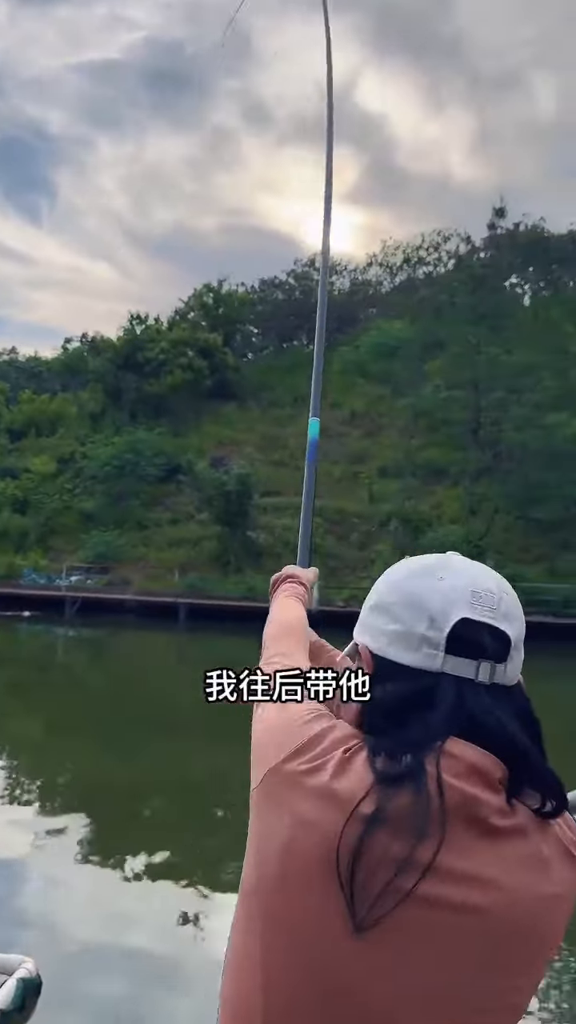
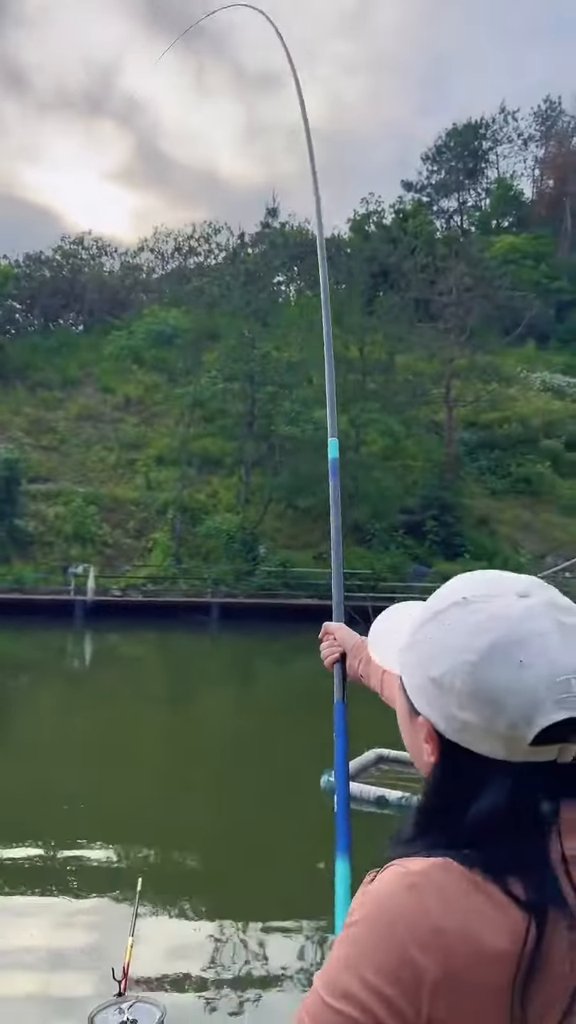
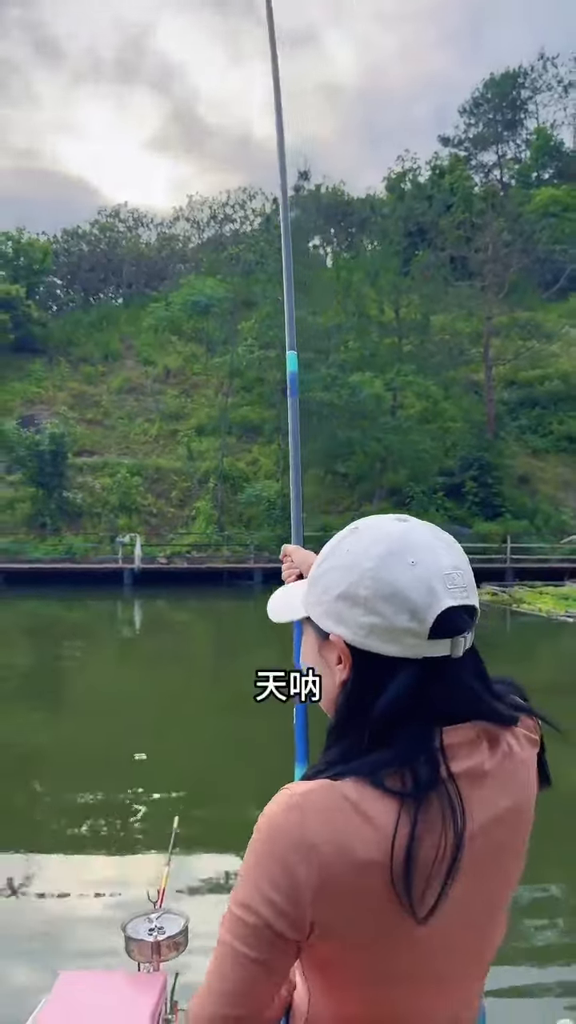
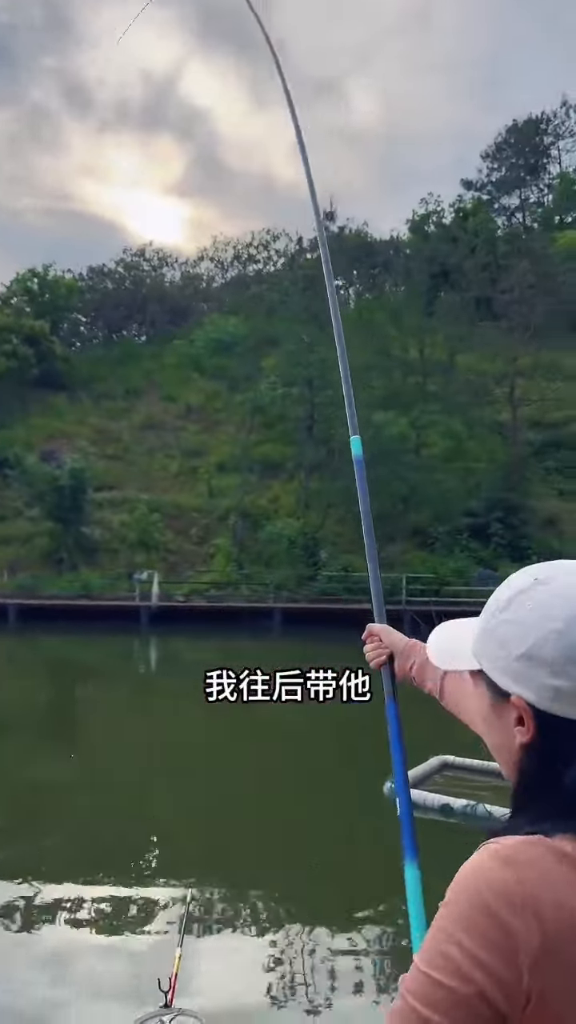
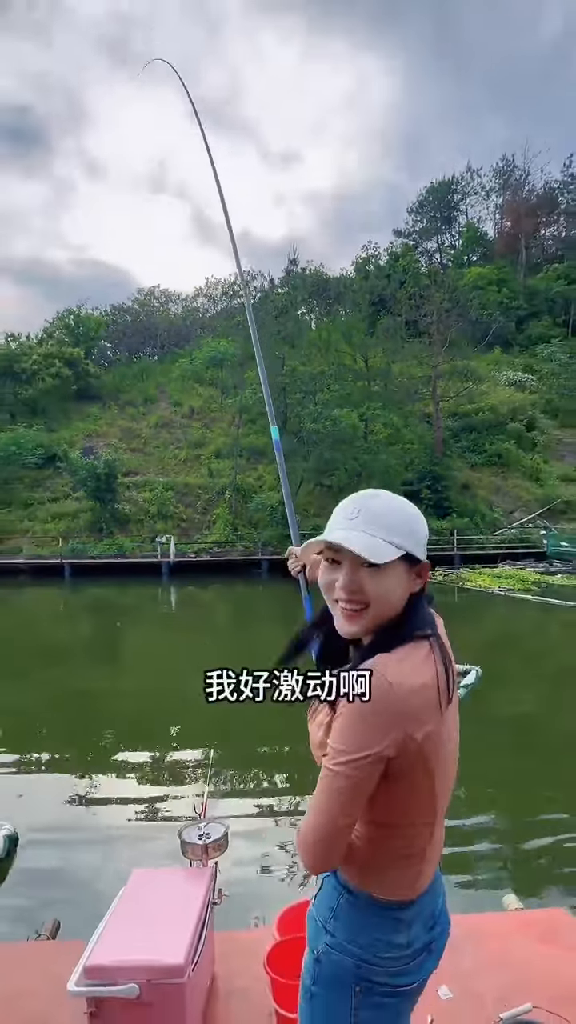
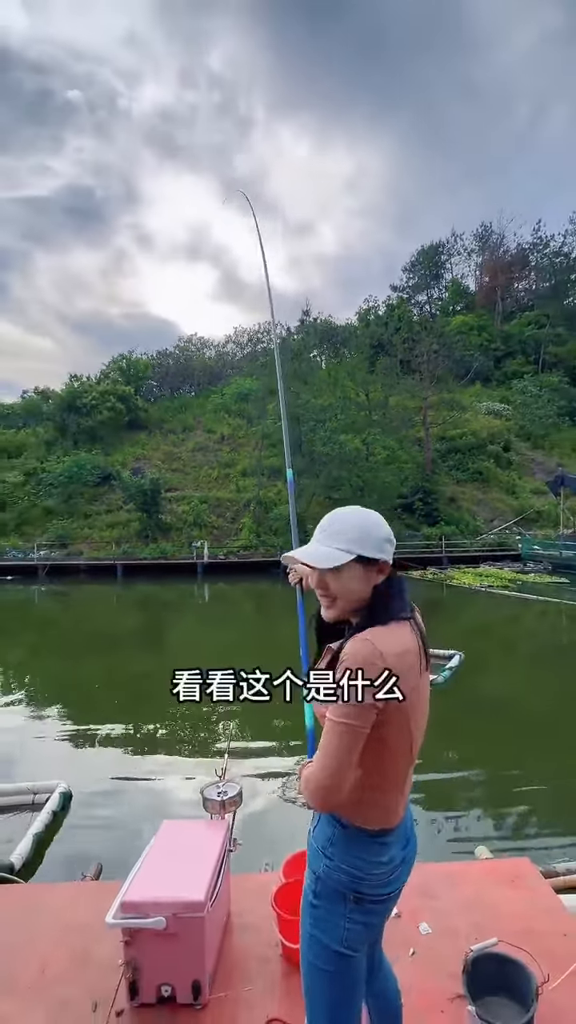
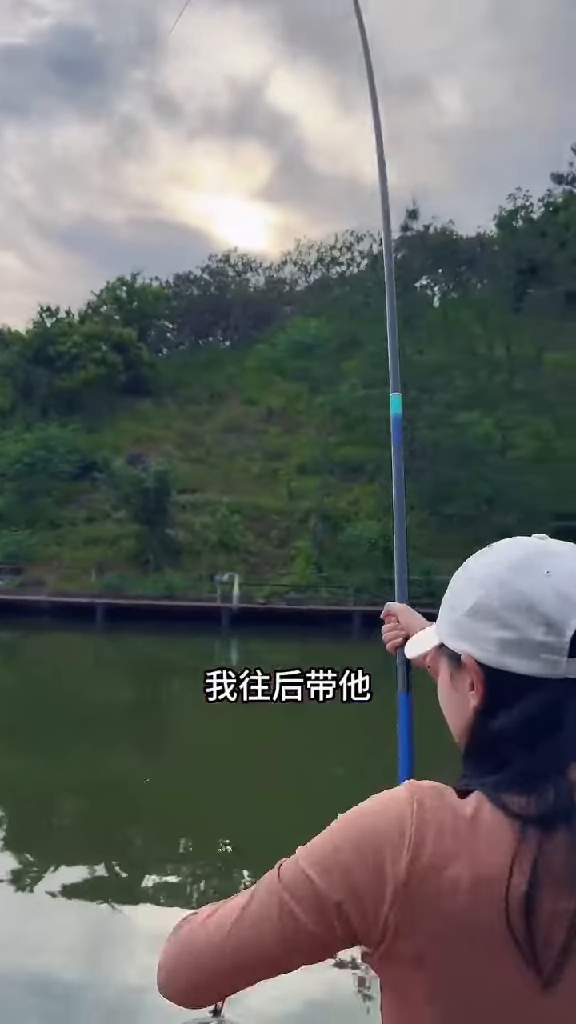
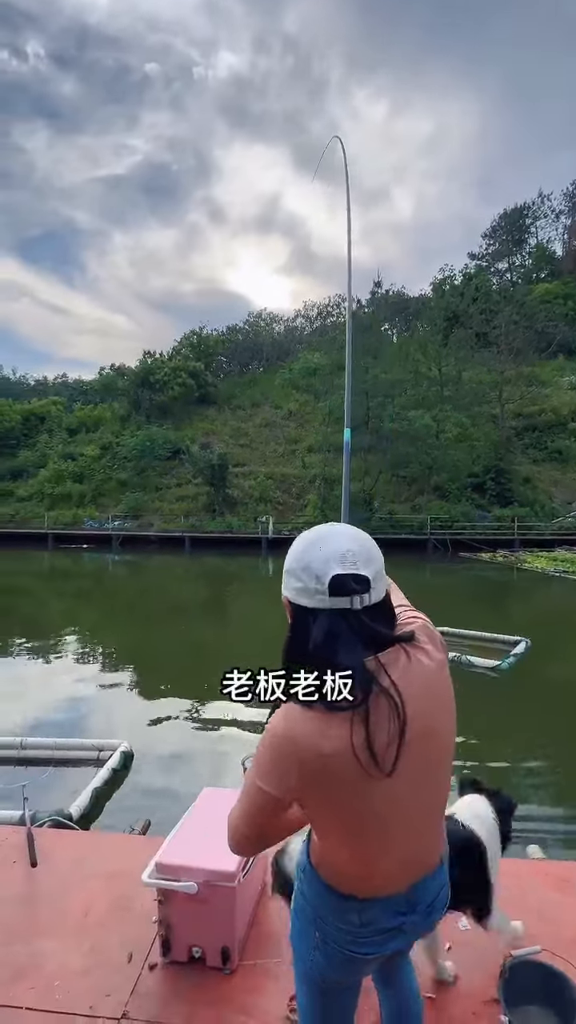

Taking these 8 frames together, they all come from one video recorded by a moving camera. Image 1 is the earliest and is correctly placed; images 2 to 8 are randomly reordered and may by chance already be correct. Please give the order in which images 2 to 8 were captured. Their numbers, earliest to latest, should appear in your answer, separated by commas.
7, 4, 2, 3, 5, 6, 8
